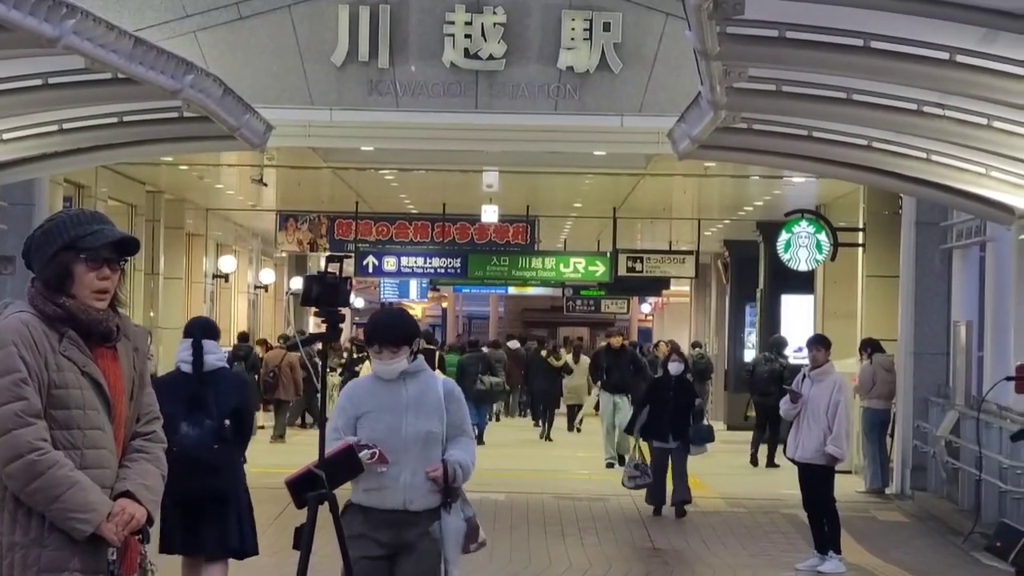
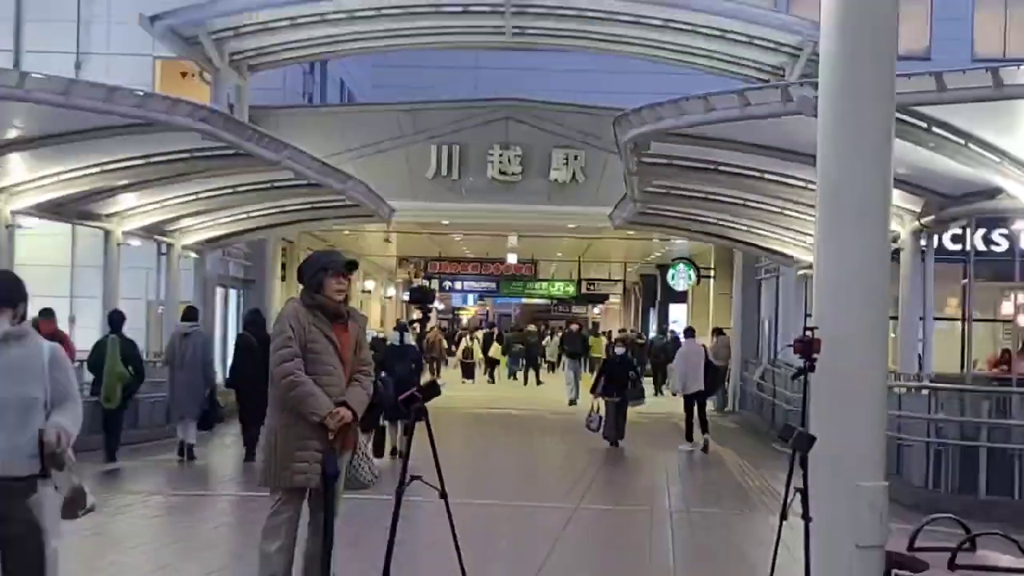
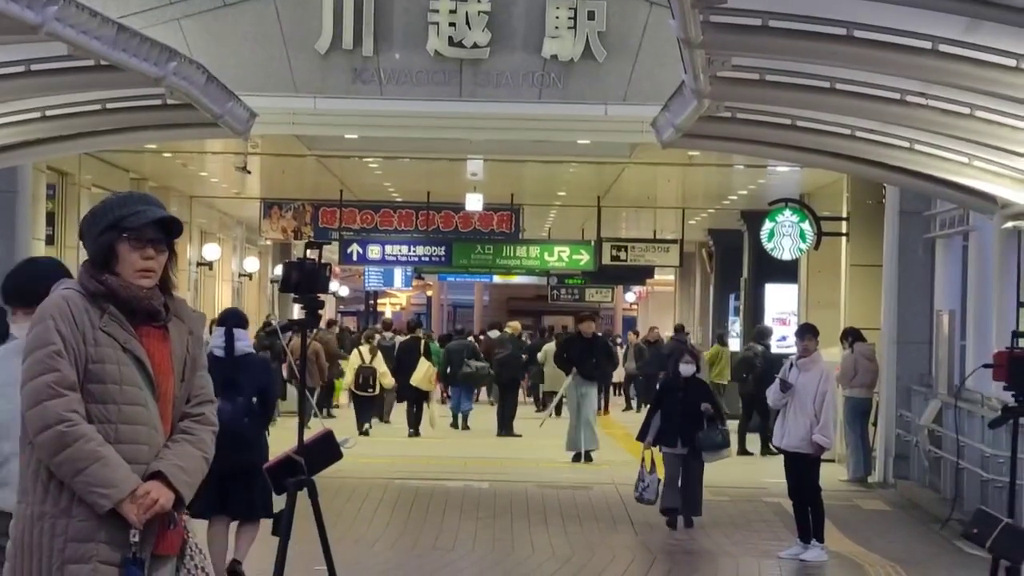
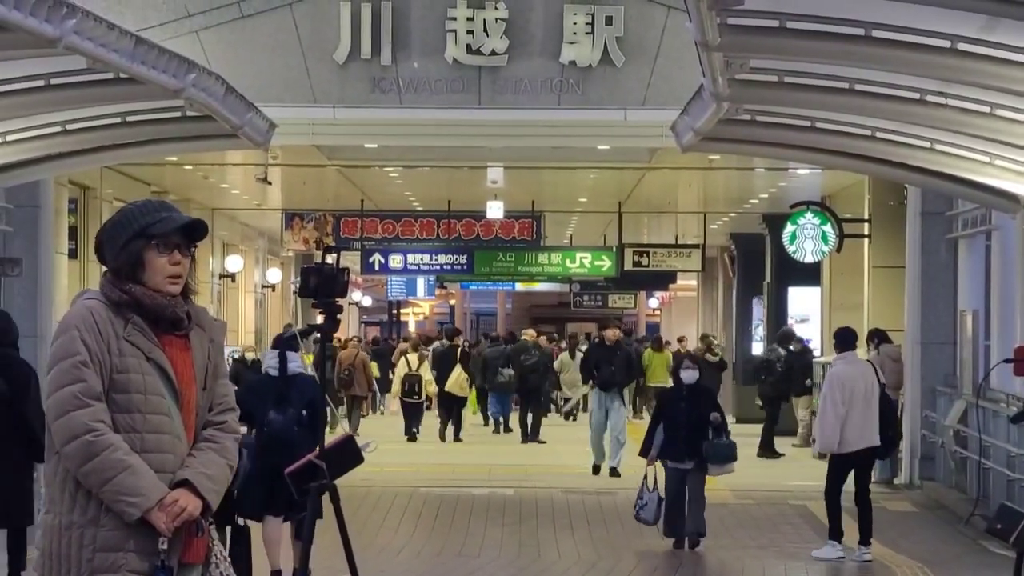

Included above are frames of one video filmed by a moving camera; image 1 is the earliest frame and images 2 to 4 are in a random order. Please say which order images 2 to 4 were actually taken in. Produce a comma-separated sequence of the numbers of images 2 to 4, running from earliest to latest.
3, 4, 2
